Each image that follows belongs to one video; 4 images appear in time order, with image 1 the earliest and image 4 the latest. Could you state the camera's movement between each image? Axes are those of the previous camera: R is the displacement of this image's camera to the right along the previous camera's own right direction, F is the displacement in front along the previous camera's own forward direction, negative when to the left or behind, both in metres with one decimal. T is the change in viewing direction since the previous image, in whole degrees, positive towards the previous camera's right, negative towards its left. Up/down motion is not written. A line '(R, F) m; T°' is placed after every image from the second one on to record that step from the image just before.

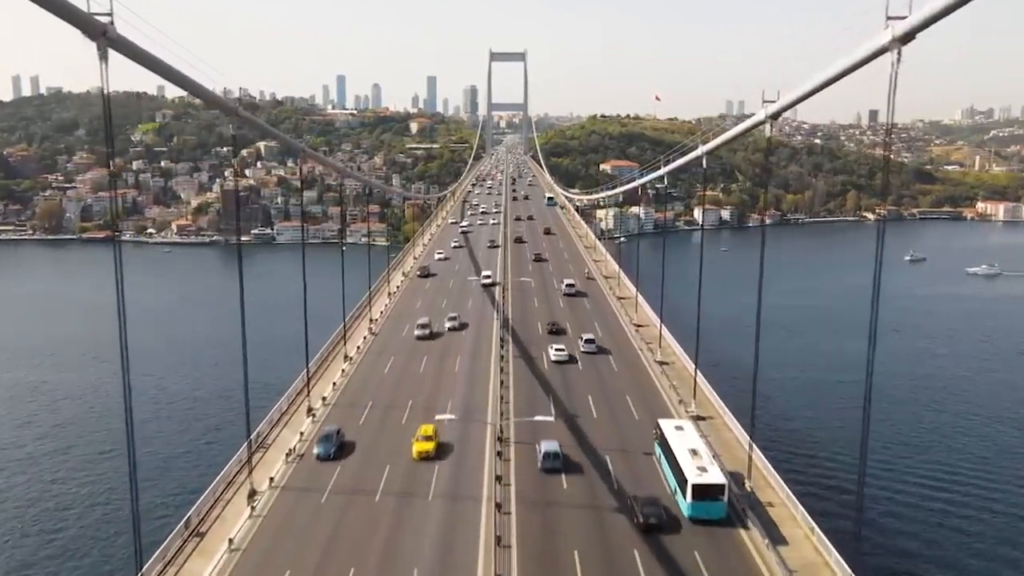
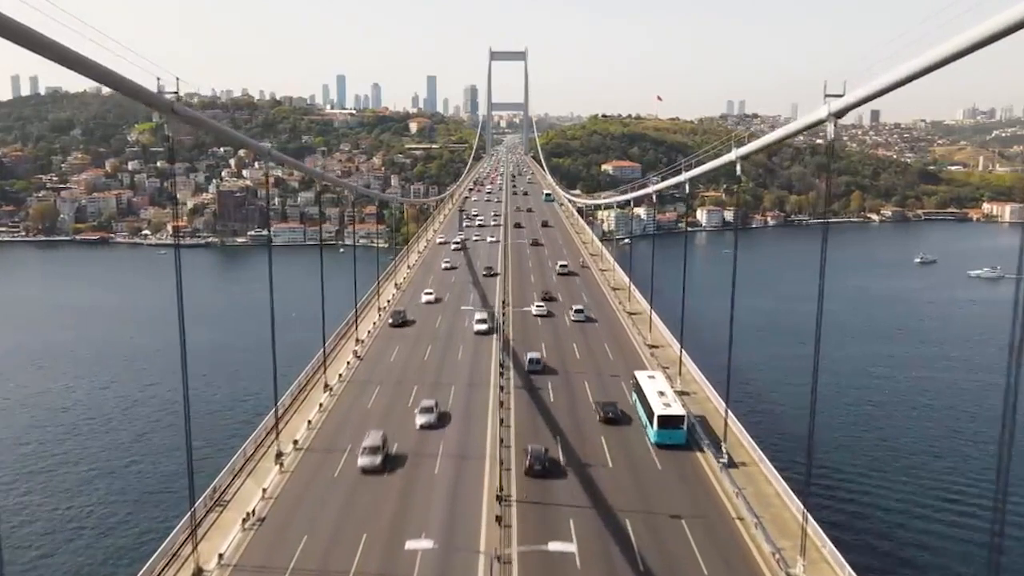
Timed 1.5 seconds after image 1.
(0.0, +0.8) m; 0°
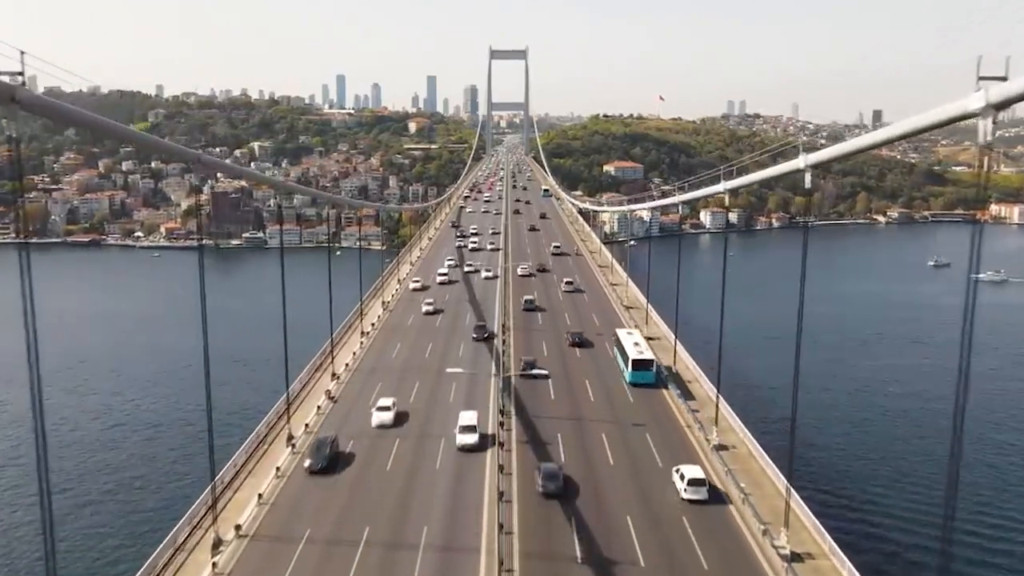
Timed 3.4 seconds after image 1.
(0.0, +1.1) m; 0°
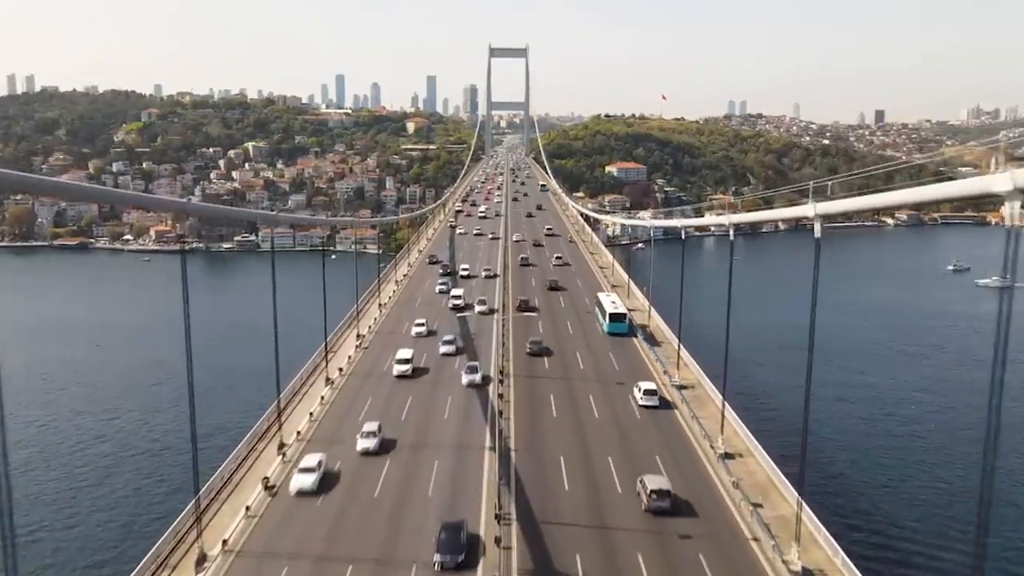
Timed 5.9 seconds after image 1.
(0.0, +1.5) m; 0°
